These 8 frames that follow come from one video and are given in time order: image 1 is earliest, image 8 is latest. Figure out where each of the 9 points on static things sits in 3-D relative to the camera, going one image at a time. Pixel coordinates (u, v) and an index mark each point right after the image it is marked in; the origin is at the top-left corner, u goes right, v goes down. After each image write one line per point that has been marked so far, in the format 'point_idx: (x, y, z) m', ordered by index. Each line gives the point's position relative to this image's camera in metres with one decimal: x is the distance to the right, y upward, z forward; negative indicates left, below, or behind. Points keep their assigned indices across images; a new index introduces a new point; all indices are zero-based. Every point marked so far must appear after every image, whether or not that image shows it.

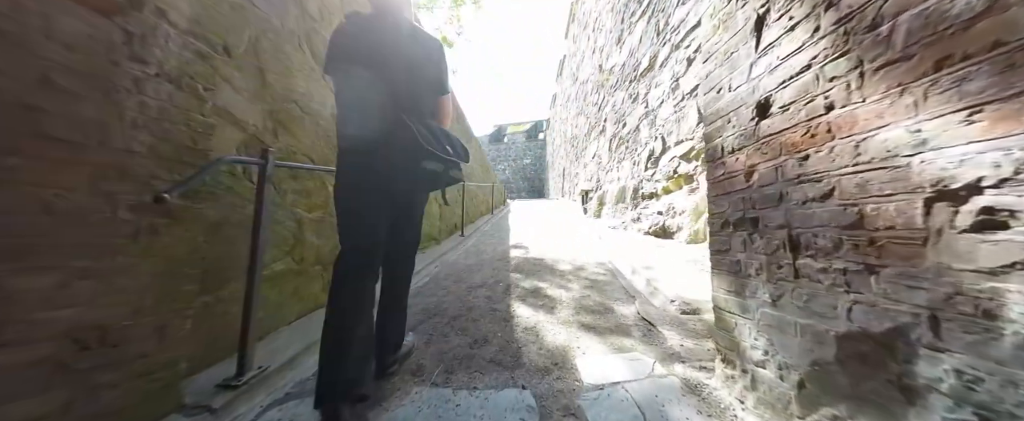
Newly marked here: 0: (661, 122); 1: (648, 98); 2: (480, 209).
0: (+2.8, +1.7, +5.1) m
1: (+2.9, +2.4, +5.7) m
2: (-0.9, 0.0, +7.8) m
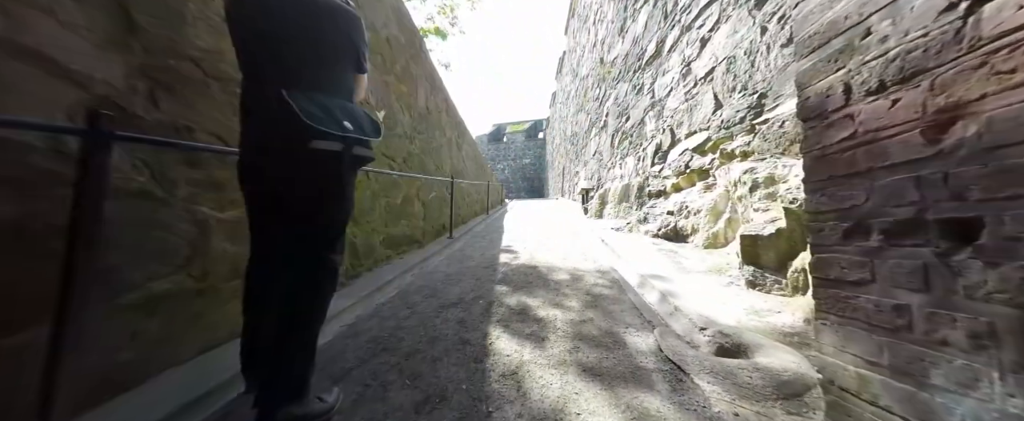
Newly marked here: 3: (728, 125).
0: (+2.7, +1.7, +4.6) m
1: (+2.7, +2.4, +5.2) m
2: (-1.0, 0.0, +7.3) m
3: (+2.5, +1.0, +3.1) m
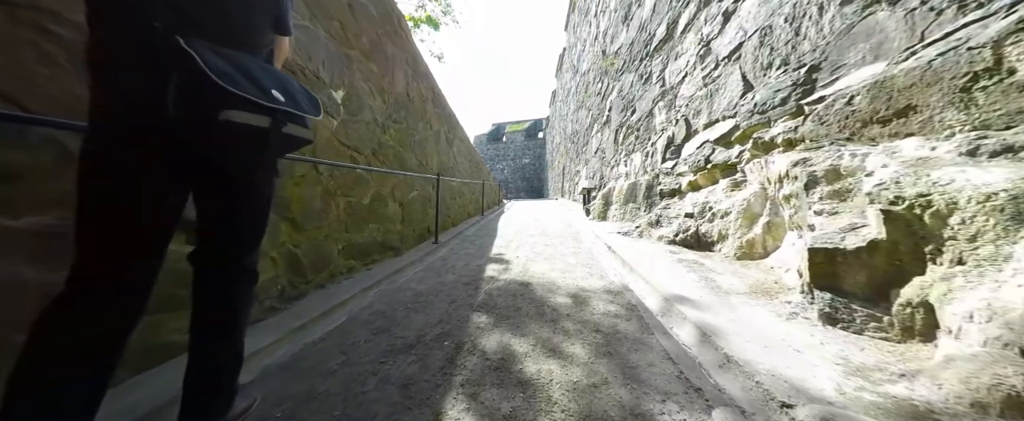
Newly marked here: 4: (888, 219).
0: (+2.6, +1.6, +4.1) m
1: (+2.6, +2.3, +4.7) m
2: (-1.1, 0.0, +6.8) m
3: (+2.4, +1.0, +2.5) m
4: (+1.7, 0.0, +1.2) m
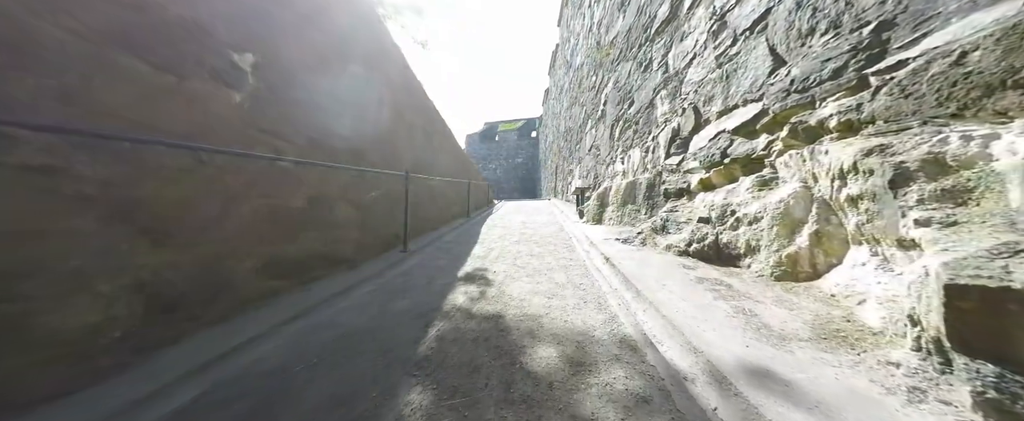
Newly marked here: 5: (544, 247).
0: (+2.3, +1.6, +3.5) m
1: (+2.4, +2.3, +4.2) m
2: (-1.4, 0.0, +6.1) m
3: (+2.2, +0.9, +2.0) m
4: (+1.5, -0.1, +0.7) m
5: (+0.4, -0.5, +3.4) m
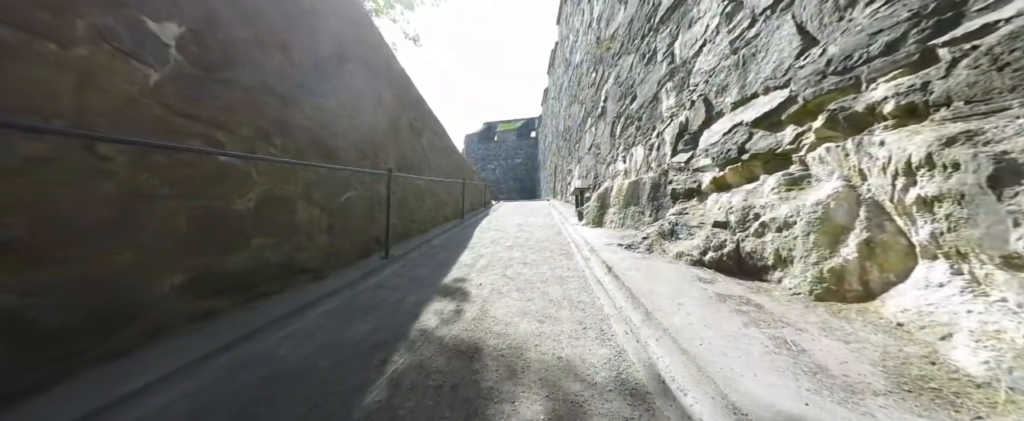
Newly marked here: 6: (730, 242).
0: (+2.2, +1.6, +3.2) m
1: (+2.3, +2.3, +3.9) m
2: (-1.5, -0.1, +5.8) m
3: (+2.1, +0.9, +1.7) m
4: (+1.5, -0.1, +0.4) m
5: (+0.3, -0.5, +3.0) m
6: (+1.6, -0.2, +2.0) m
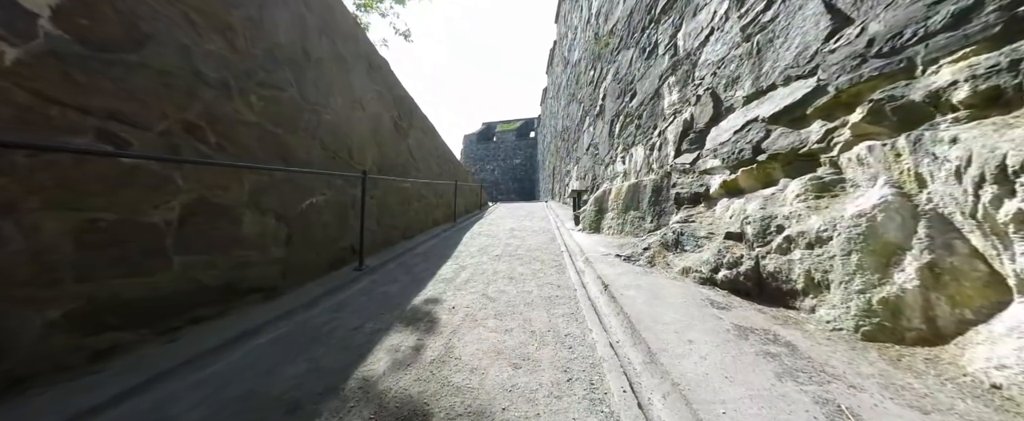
0: (+2.1, +1.5, +2.9) m
1: (+2.1, +2.2, +3.5) m
2: (-1.7, -0.2, +5.5) m
3: (+1.9, +0.8, +1.4) m
4: (+1.3, -0.2, +0.1) m
5: (+0.2, -0.5, +2.7) m
6: (+1.5, -0.3, +1.7) m
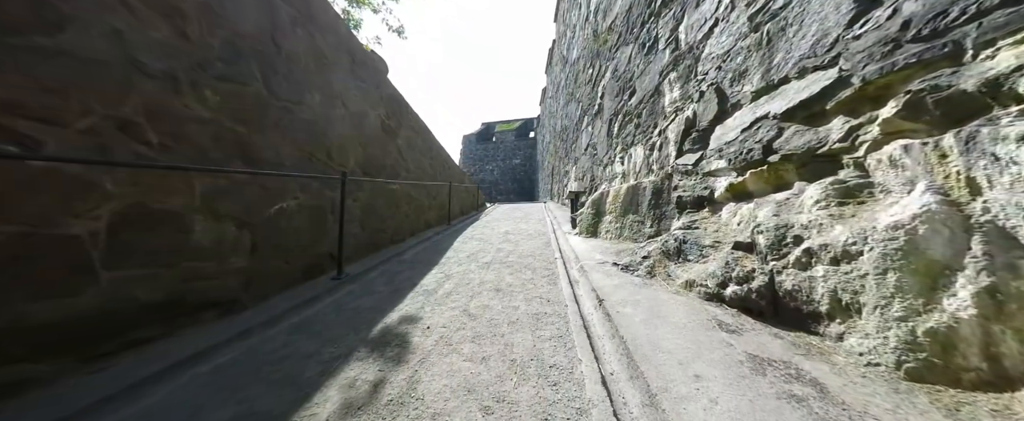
0: (+2.0, +1.5, +2.7) m
1: (+2.0, +2.2, +3.3) m
2: (-1.8, -0.2, +5.3) m
3: (+1.8, +0.8, +1.2) m
4: (+1.2, -0.2, -0.1) m
5: (+0.1, -0.6, +2.5) m
6: (+1.4, -0.4, +1.5) m
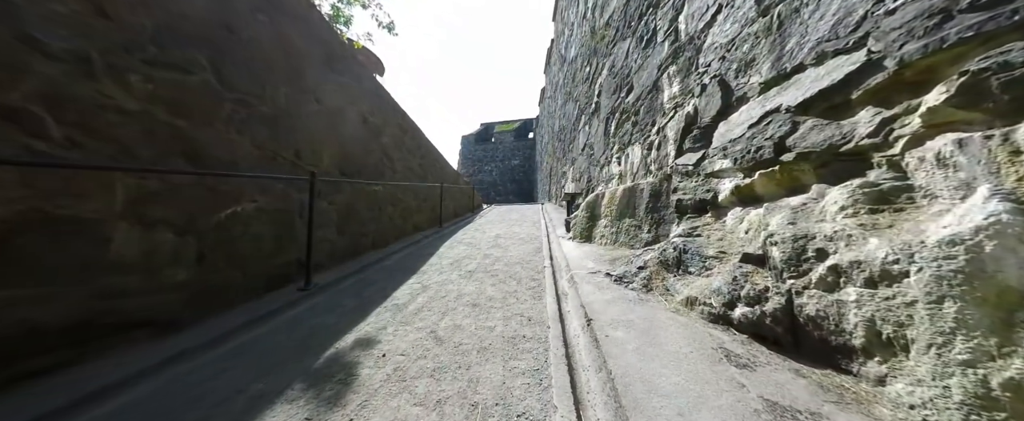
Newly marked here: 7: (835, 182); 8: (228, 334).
0: (+1.8, +1.4, +2.5) m
1: (+1.9, +2.1, +3.1) m
2: (-1.9, -0.2, +5.1) m
3: (+1.7, +0.8, +0.9) m
4: (+1.1, -0.2, -0.4) m
5: (-0.1, -0.6, +2.3) m
6: (+1.3, -0.4, +1.3) m
7: (+1.7, +0.1, +1.4) m
8: (-1.8, -0.8, +1.7) m
